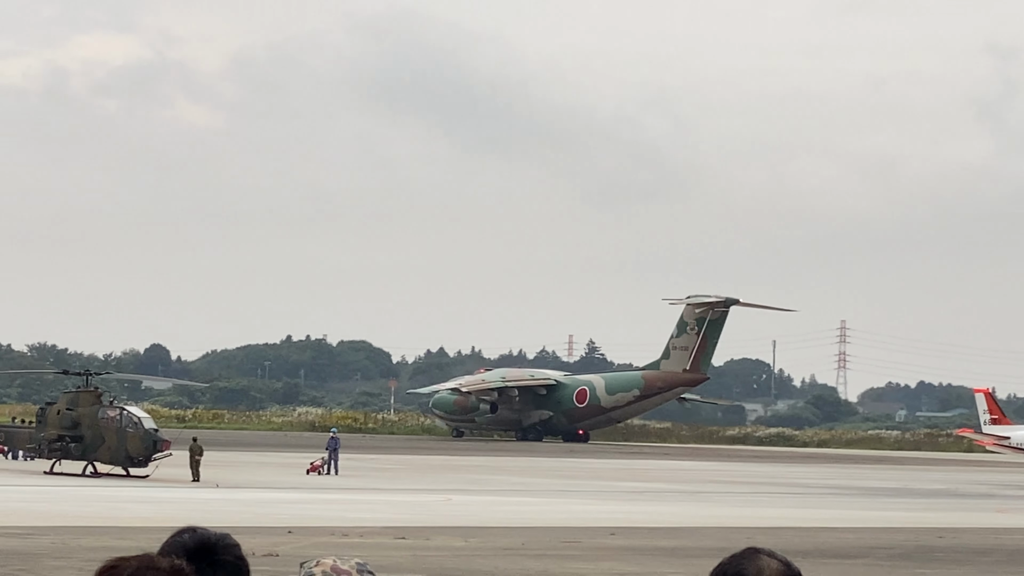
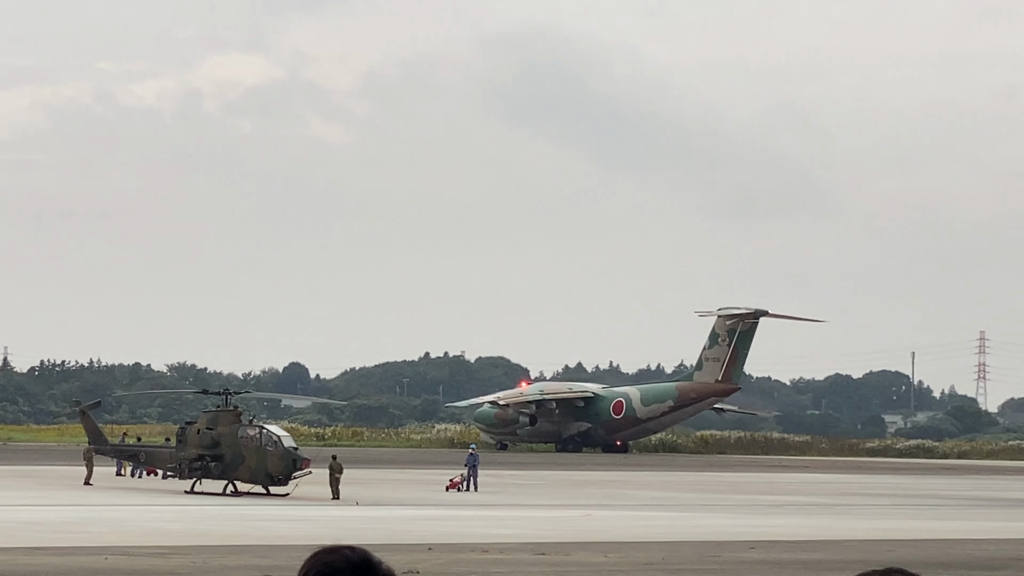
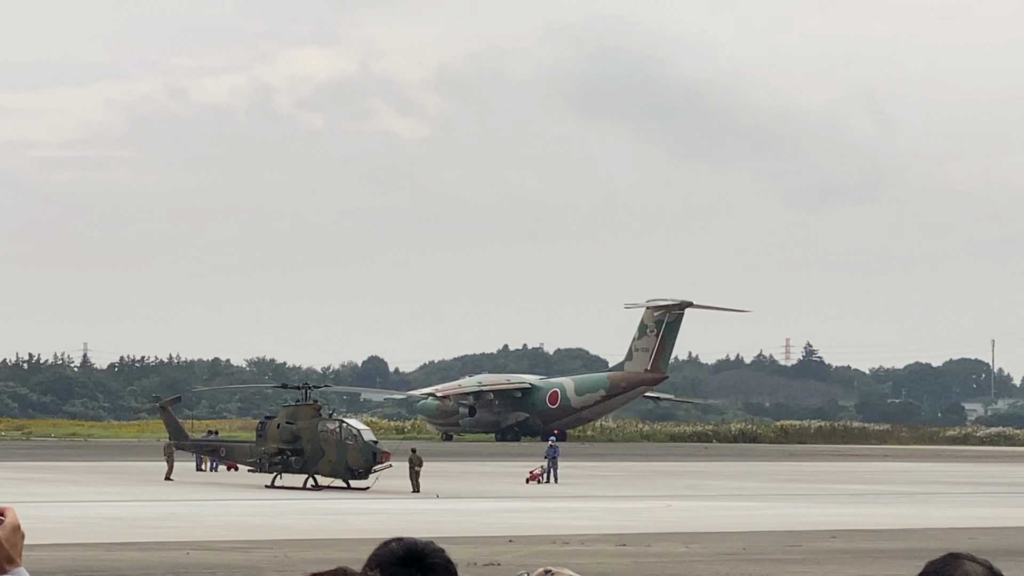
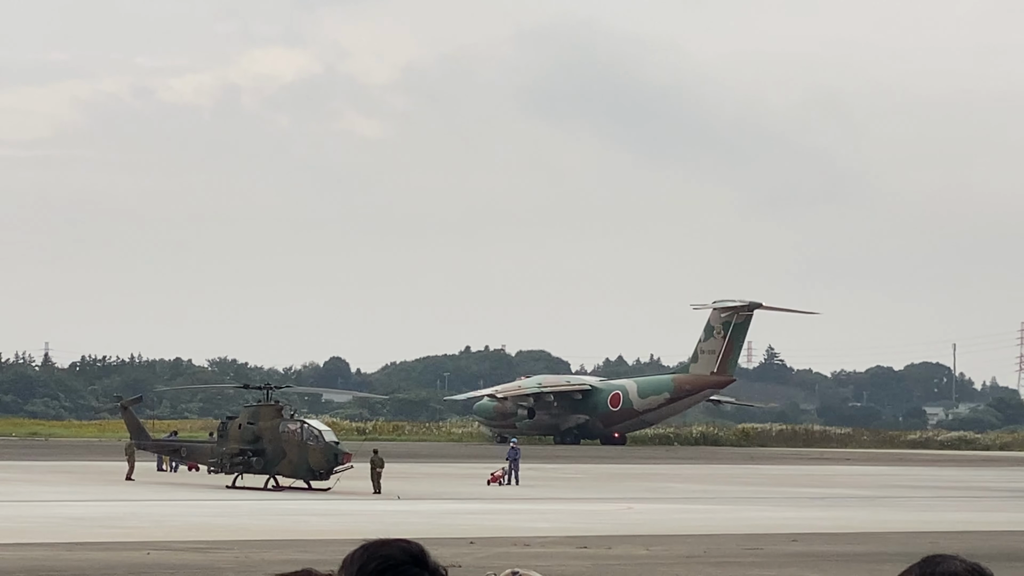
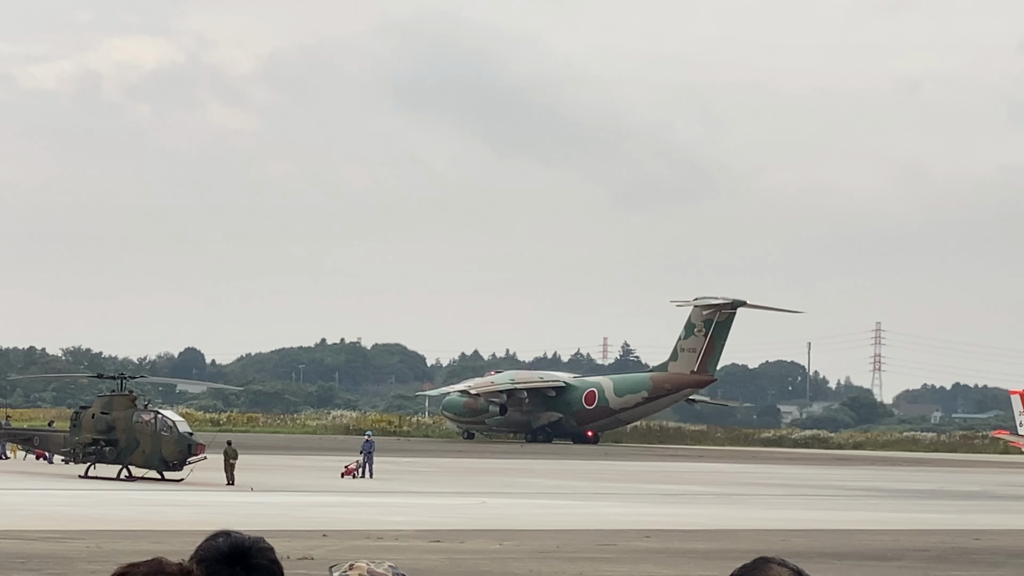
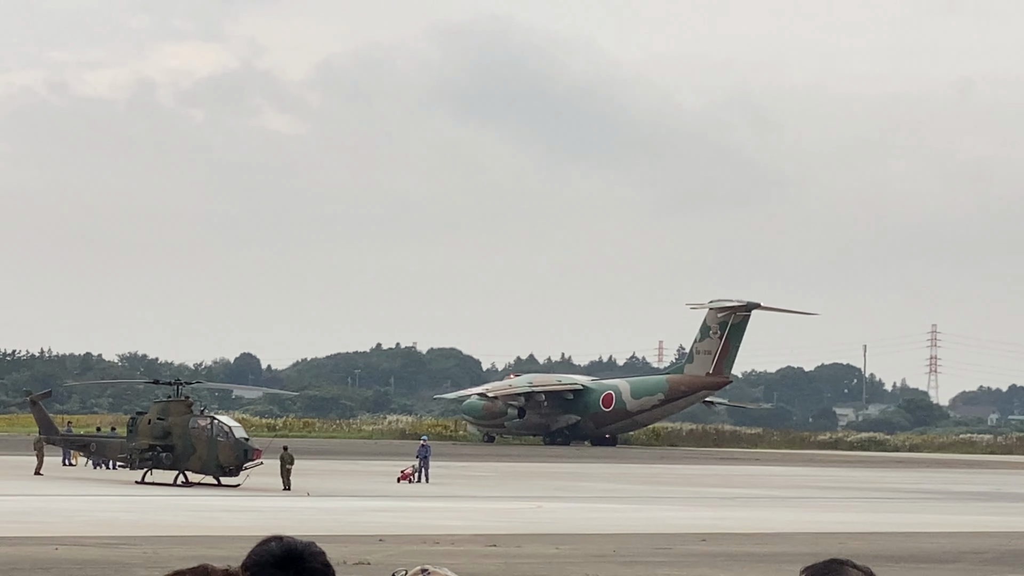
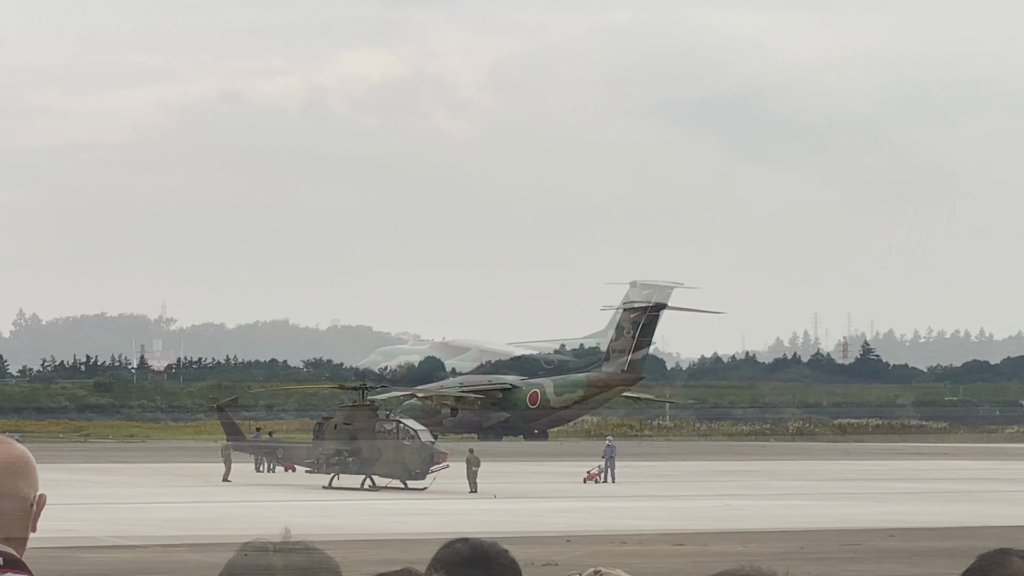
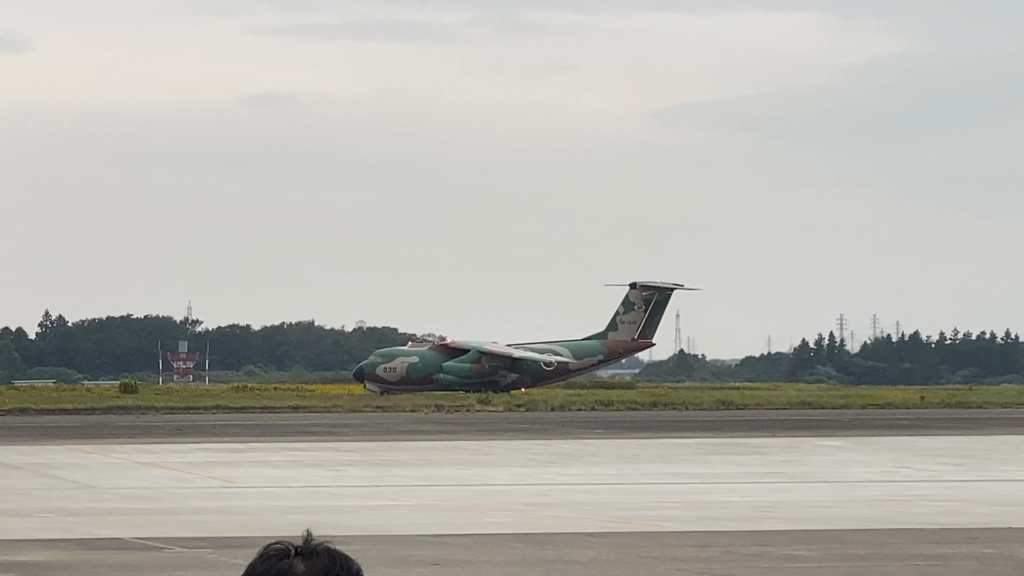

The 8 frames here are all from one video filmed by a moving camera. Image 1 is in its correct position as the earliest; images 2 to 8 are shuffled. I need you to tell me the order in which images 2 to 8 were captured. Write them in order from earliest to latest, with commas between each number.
5, 6, 2, 4, 3, 7, 8
